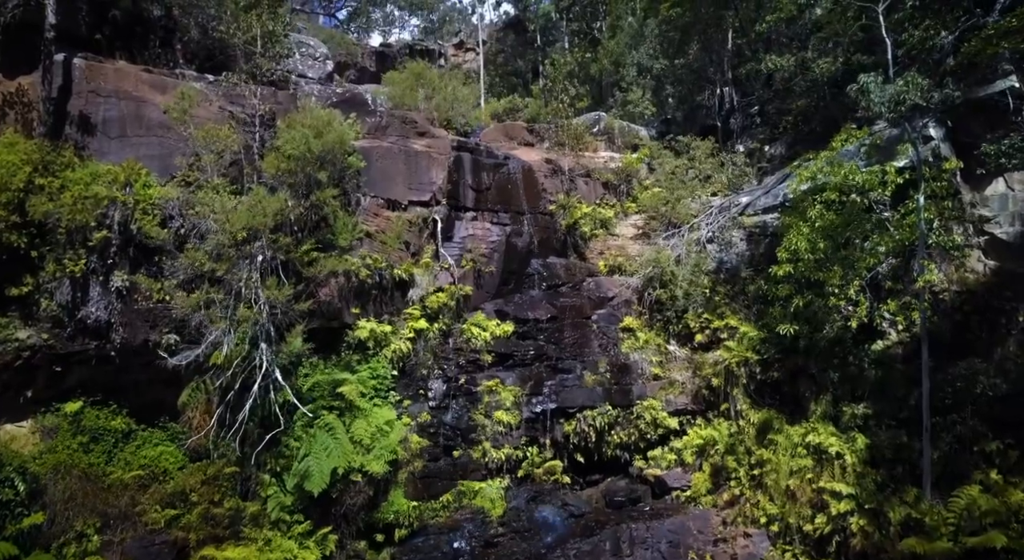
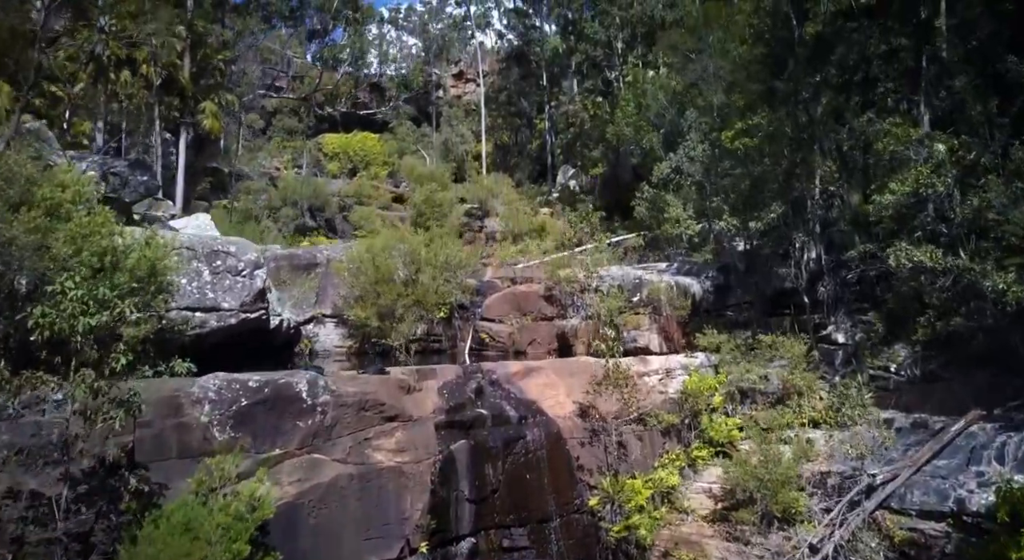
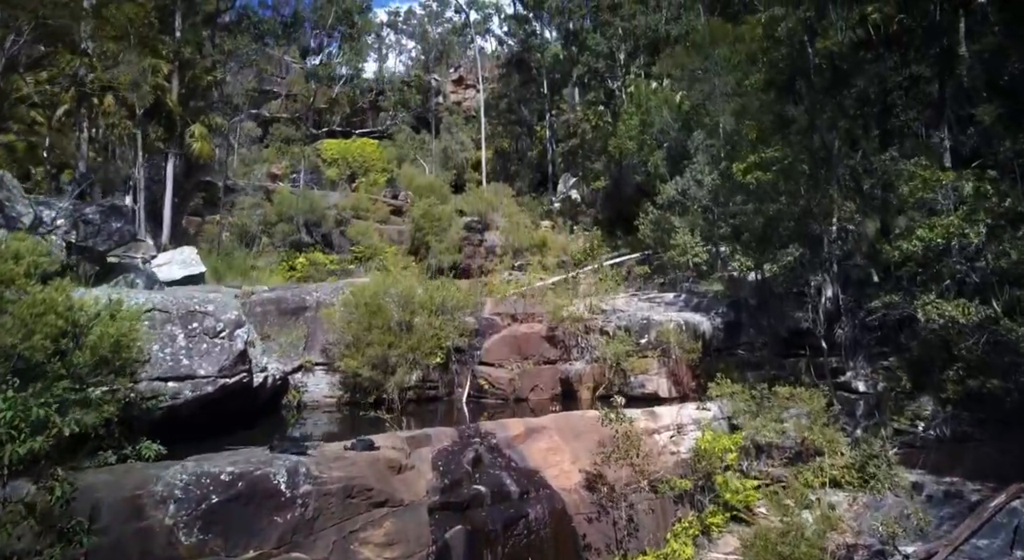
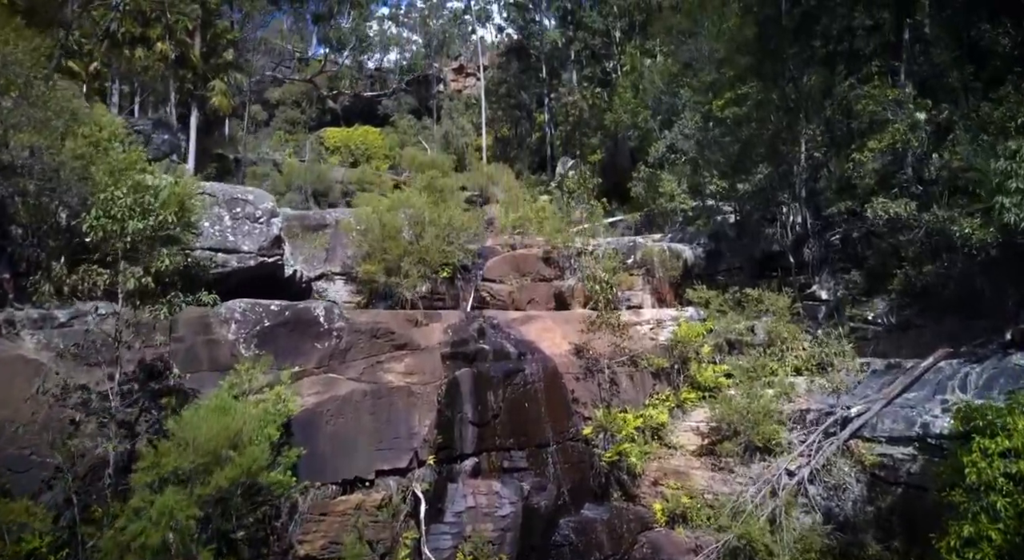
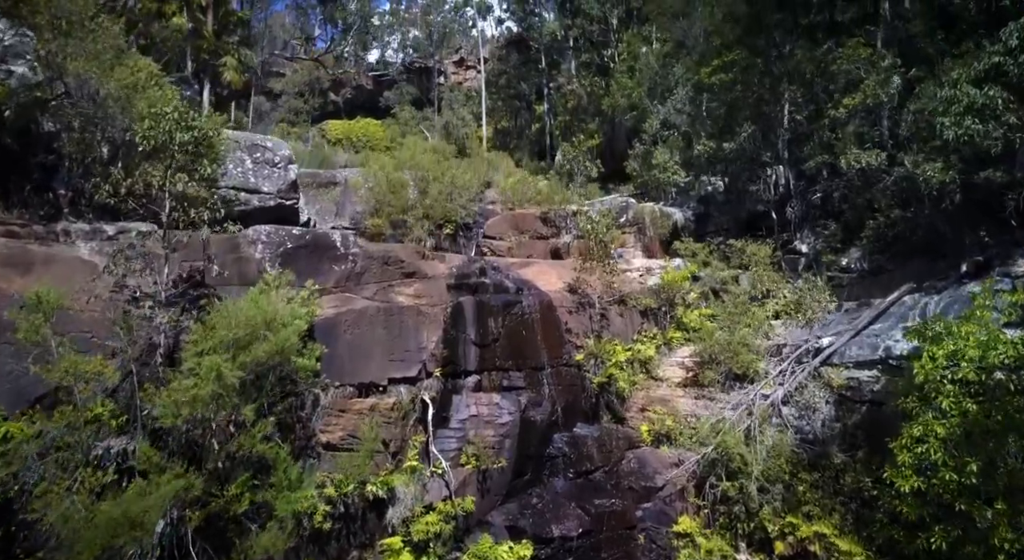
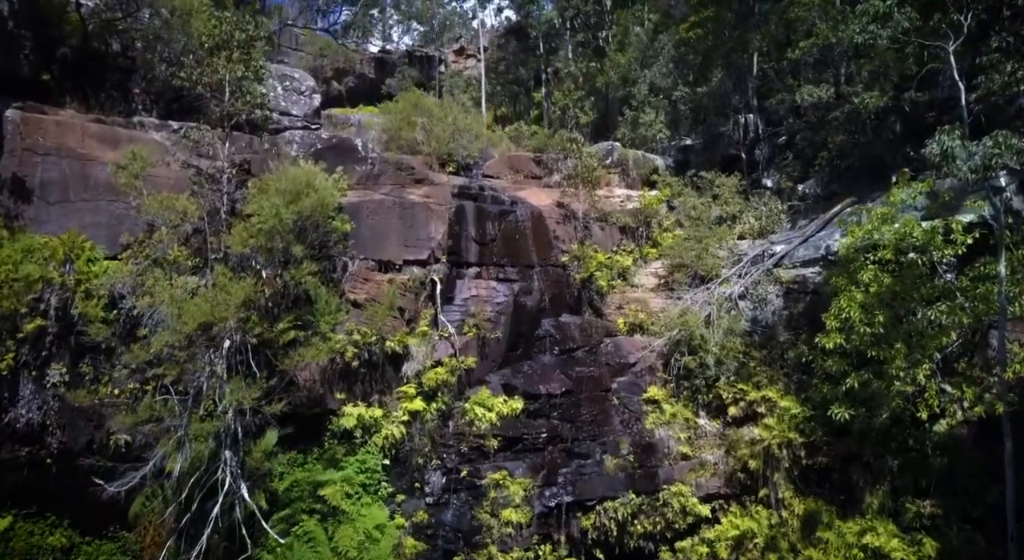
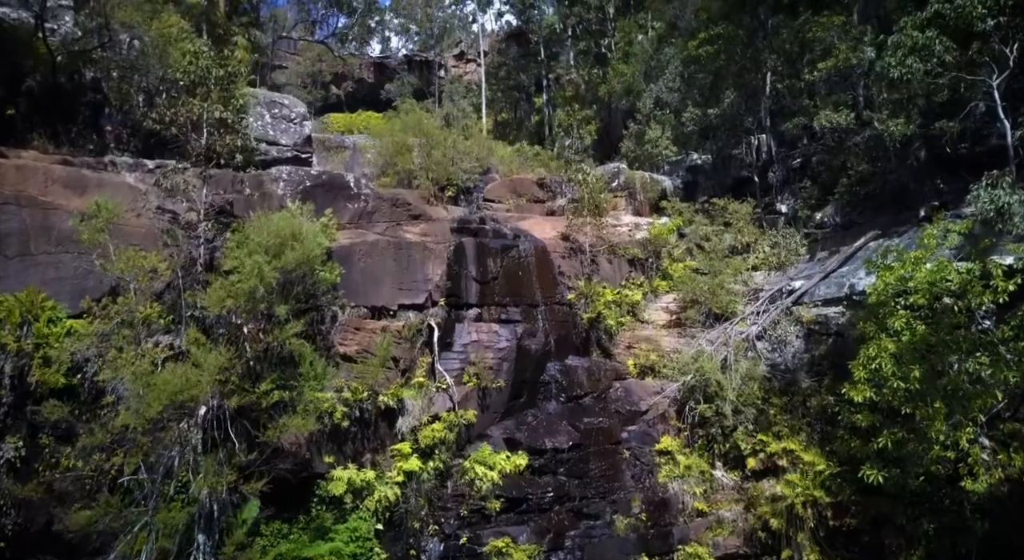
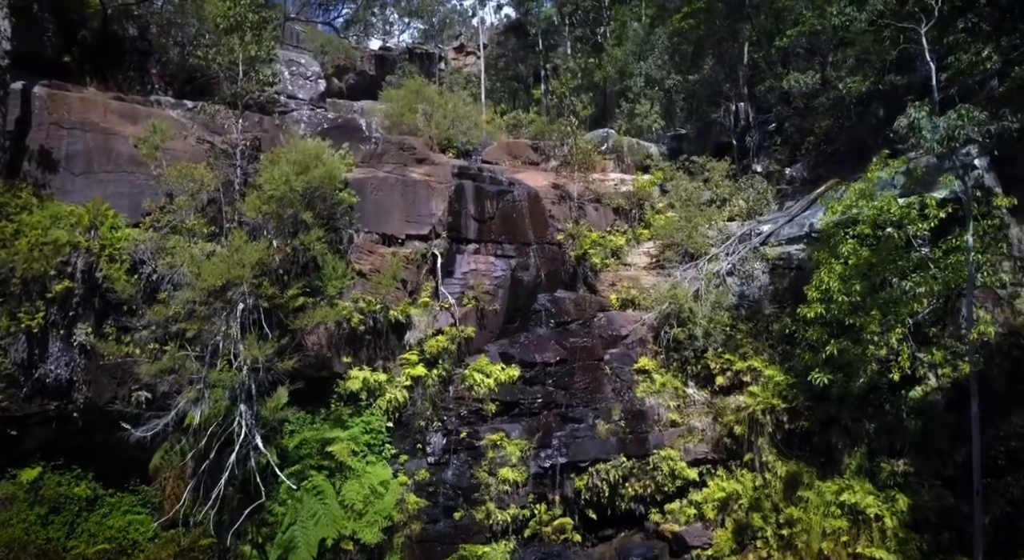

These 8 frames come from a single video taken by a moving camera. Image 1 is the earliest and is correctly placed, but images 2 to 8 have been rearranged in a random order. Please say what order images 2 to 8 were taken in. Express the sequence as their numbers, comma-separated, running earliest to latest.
8, 6, 7, 5, 4, 2, 3
